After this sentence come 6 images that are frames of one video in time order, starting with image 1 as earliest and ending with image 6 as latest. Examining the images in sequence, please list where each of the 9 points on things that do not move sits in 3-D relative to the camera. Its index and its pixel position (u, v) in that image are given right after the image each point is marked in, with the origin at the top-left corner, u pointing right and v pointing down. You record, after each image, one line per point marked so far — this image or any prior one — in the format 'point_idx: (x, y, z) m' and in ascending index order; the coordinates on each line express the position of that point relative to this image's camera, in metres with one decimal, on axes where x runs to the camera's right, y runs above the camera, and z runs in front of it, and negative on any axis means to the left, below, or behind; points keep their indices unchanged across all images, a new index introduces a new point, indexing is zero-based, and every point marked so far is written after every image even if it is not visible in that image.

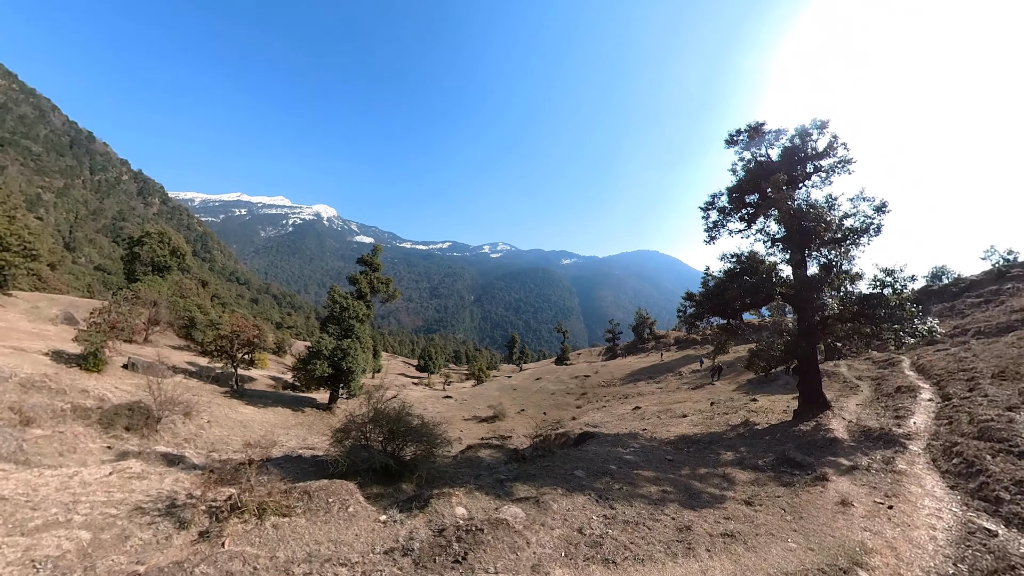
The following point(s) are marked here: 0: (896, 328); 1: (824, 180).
0: (+12.2, -1.1, +12.6) m
1: (+11.9, +4.2, +15.5) m
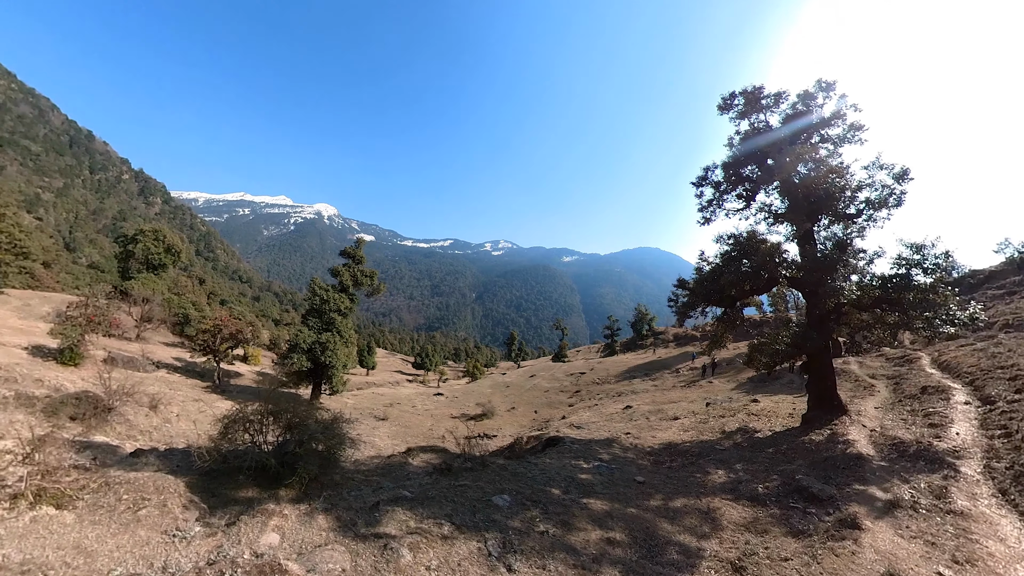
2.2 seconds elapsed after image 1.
0: (+11.0, -0.6, +10.6) m
1: (+10.8, +4.7, +13.5) m
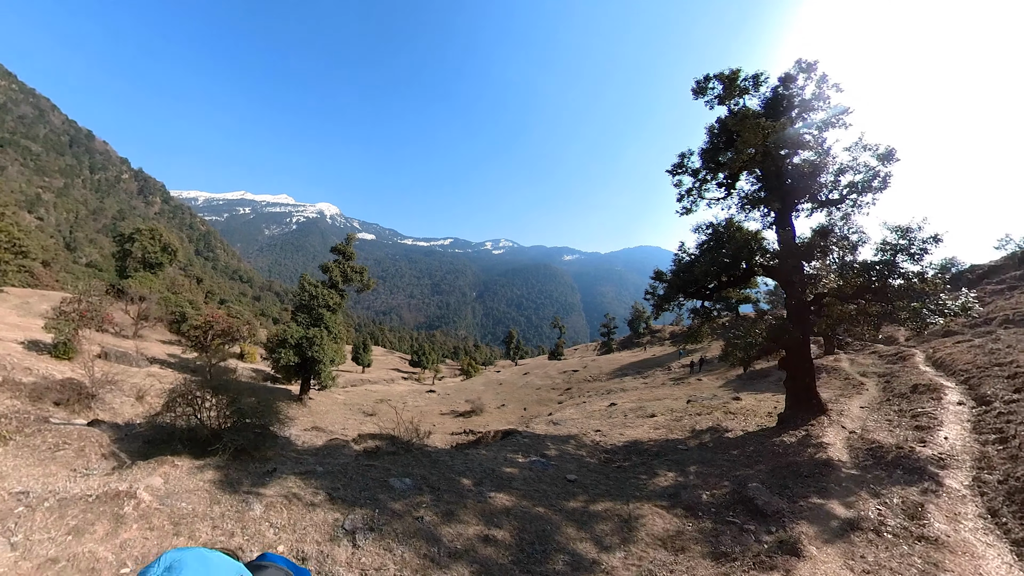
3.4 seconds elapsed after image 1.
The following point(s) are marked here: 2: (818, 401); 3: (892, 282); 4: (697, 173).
0: (+9.8, -0.4, +9.7) m
1: (+9.6, +5.0, +12.6) m
2: (+8.7, -3.2, +11.4) m
3: (+9.6, +0.2, +10.1) m
4: (+6.5, +4.0, +14.0) m
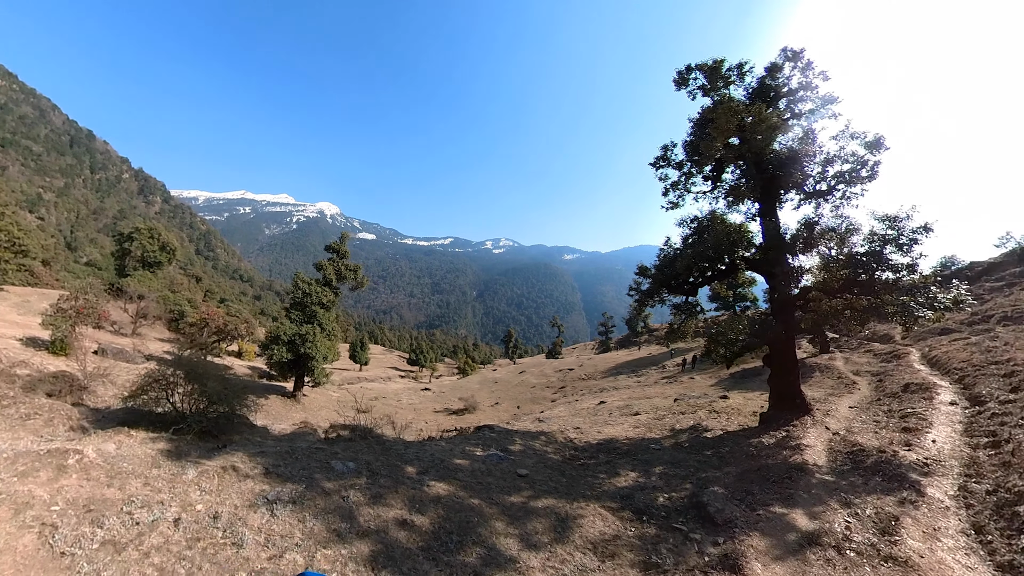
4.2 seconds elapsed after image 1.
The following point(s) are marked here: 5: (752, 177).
0: (+9.1, -0.2, +9.2) m
1: (+9.0, +5.1, +12.1) m
2: (+8.0, -3.1, +10.9) m
3: (+8.9, +0.3, +9.6) m
4: (+5.8, +4.2, +13.5) m
5: (+7.1, +3.3, +11.8) m
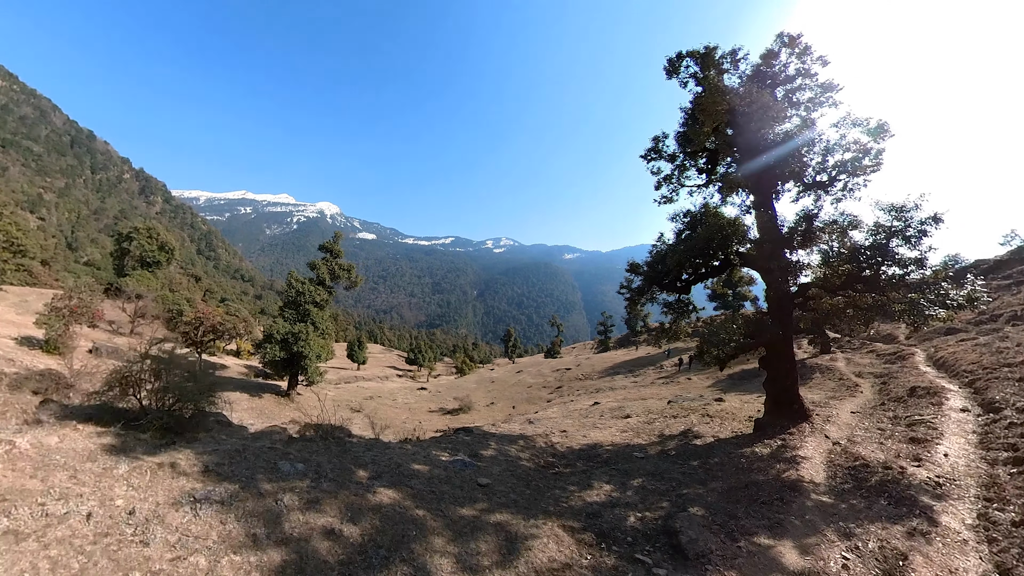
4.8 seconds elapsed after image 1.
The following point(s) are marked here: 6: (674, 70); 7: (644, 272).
0: (+8.6, -0.2, +8.6) m
1: (+8.5, +5.2, +11.5) m
2: (+7.5, -3.0, +10.3) m
3: (+8.4, +0.4, +8.9) m
4: (+5.3, +4.2, +12.8) m
5: (+6.6, +3.4, +11.2) m
6: (+5.4, +7.1, +12.9) m
7: (+3.9, +0.5, +11.9) m
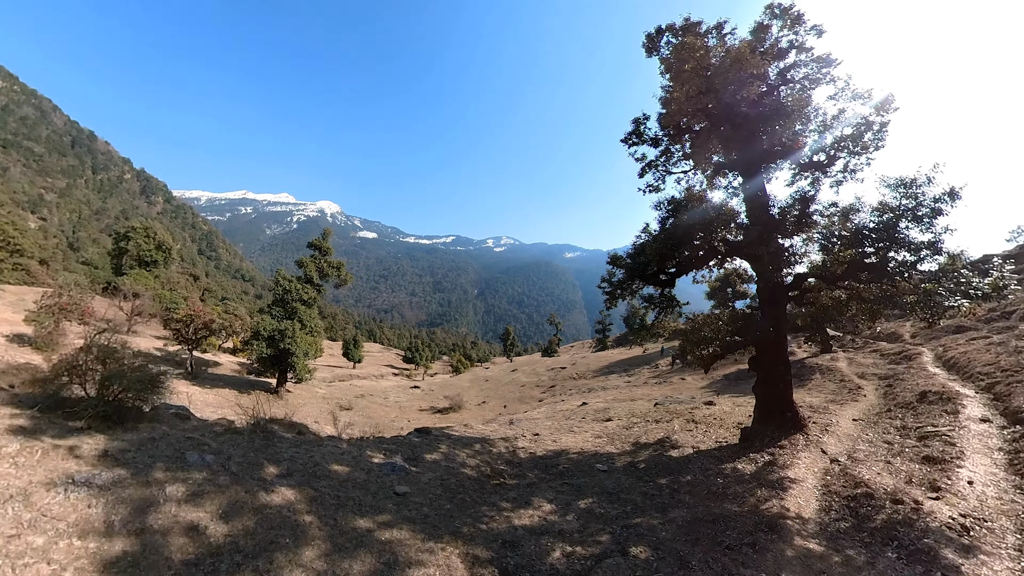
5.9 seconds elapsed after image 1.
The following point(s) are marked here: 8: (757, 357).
0: (+7.8, 0.0, +7.5) m
1: (+7.6, +5.3, +10.4) m
2: (+6.6, -2.9, +9.2) m
3: (+7.5, +0.6, +7.9) m
4: (+4.4, +4.4, +11.8) m
5: (+5.7, +3.5, +10.1) m
6: (+4.5, +7.3, +11.9) m
7: (+3.1, +0.6, +10.9) m
8: (+5.8, -1.6, +9.2) m
